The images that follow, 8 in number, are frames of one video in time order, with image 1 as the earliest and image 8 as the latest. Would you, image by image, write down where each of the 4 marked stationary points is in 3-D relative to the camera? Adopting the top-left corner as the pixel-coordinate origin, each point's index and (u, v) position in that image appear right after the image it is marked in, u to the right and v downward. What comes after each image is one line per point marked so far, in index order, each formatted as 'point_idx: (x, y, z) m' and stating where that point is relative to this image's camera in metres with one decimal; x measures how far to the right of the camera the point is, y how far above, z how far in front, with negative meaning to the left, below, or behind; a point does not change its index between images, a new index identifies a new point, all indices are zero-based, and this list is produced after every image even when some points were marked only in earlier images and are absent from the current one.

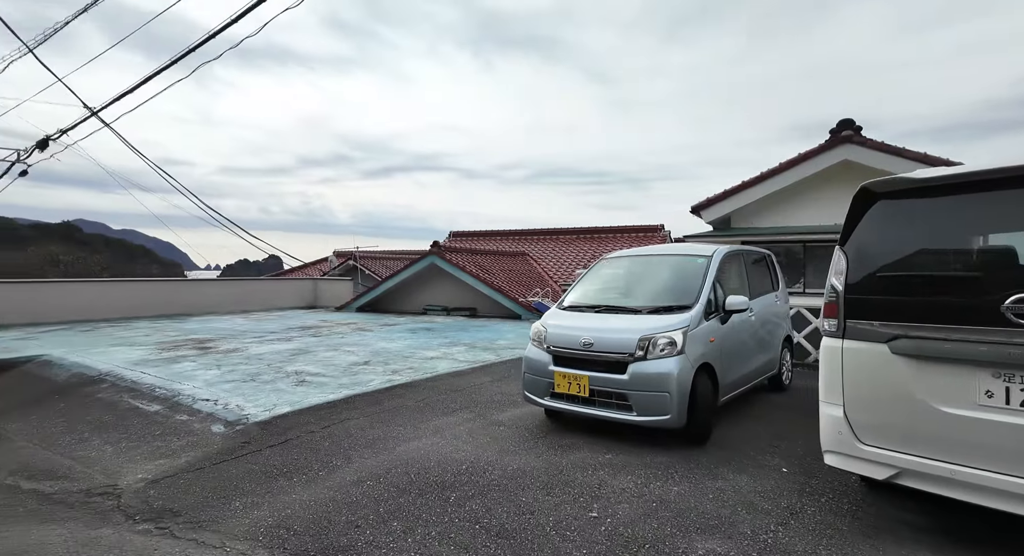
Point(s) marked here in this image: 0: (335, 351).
0: (-2.4, -1.0, +7.0) m
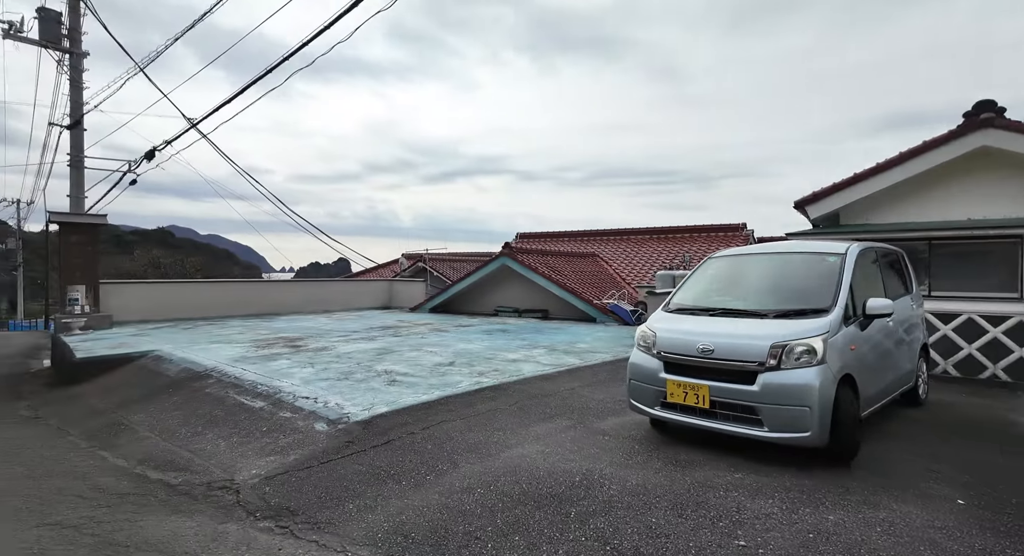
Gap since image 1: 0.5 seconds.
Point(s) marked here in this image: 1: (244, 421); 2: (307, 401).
0: (-1.3, -1.0, +7.0) m
1: (-2.3, -1.2, +4.3) m
2: (-1.8, -1.1, +4.6) m
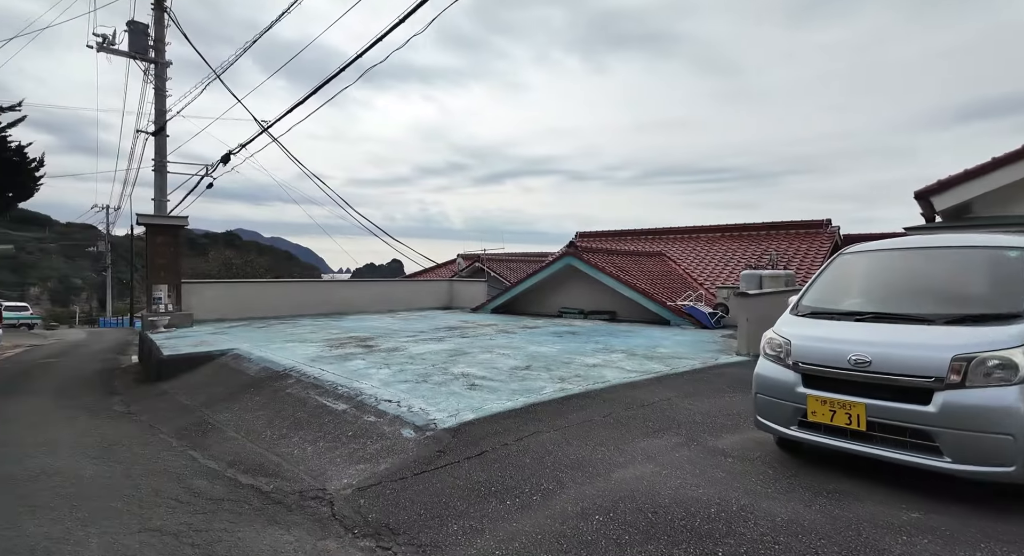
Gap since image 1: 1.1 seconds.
0: (-0.3, -1.0, +6.8) m
1: (-1.5, -1.2, +4.2) m
2: (-1.1, -1.1, +4.4) m
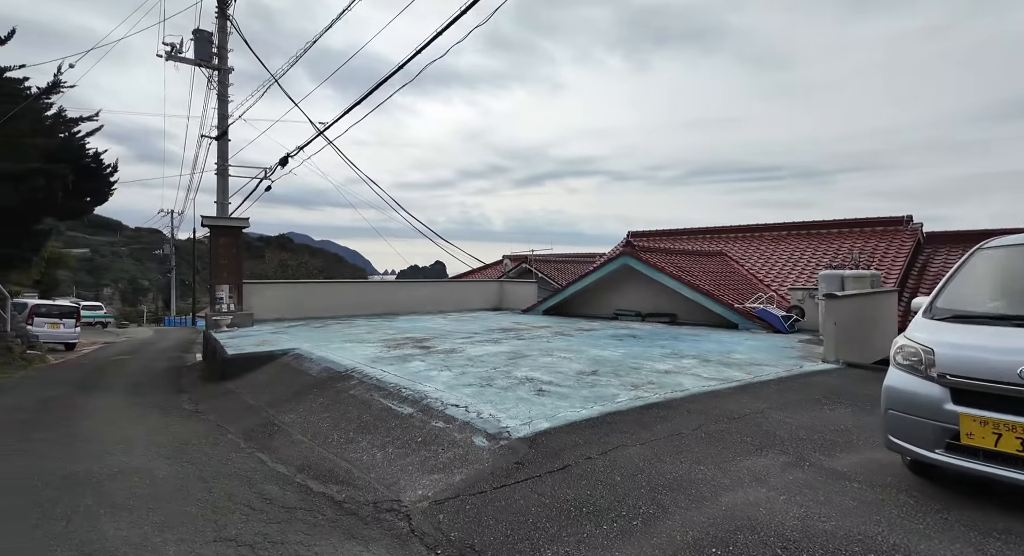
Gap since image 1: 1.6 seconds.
0: (+0.5, -1.0, +6.6) m
1: (-0.9, -1.2, +4.1) m
2: (-0.5, -1.1, +4.2) m
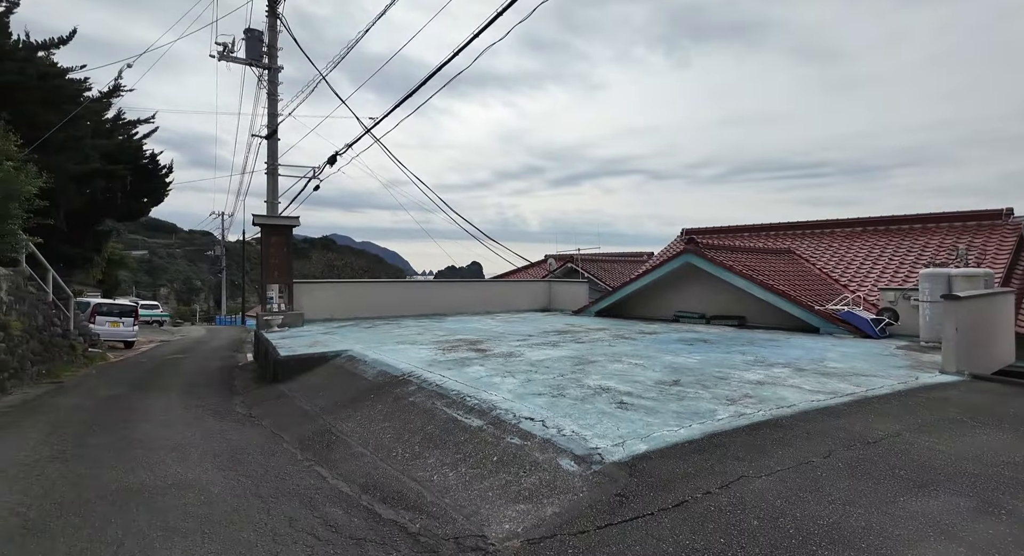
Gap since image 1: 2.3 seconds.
0: (+1.3, -1.0, +6.0) m
1: (-0.3, -1.2, +3.6) m
2: (+0.1, -1.1, +3.8) m
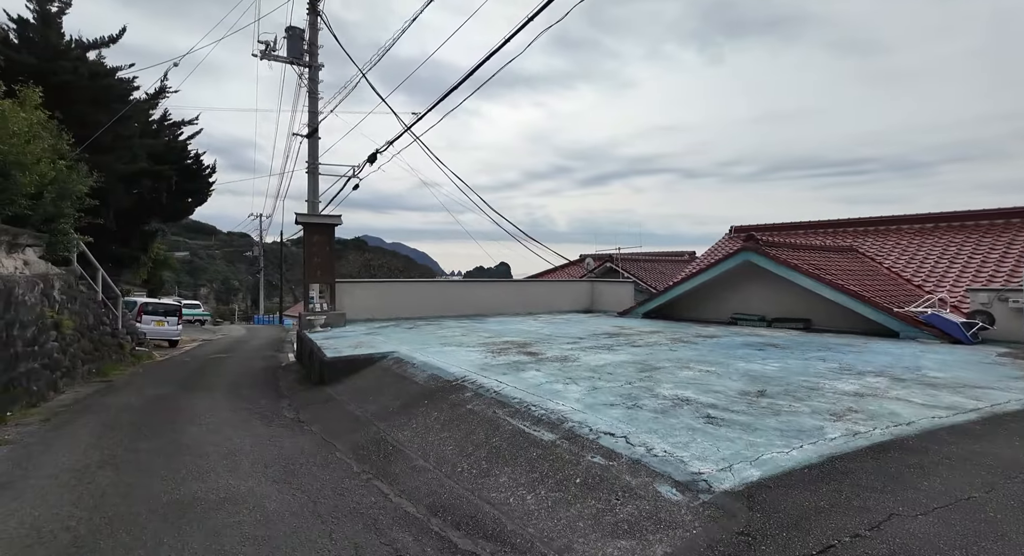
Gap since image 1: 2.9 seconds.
0: (+1.9, -1.0, +5.6) m
1: (+0.2, -1.2, +3.3) m
2: (+0.7, -1.1, +3.4) m
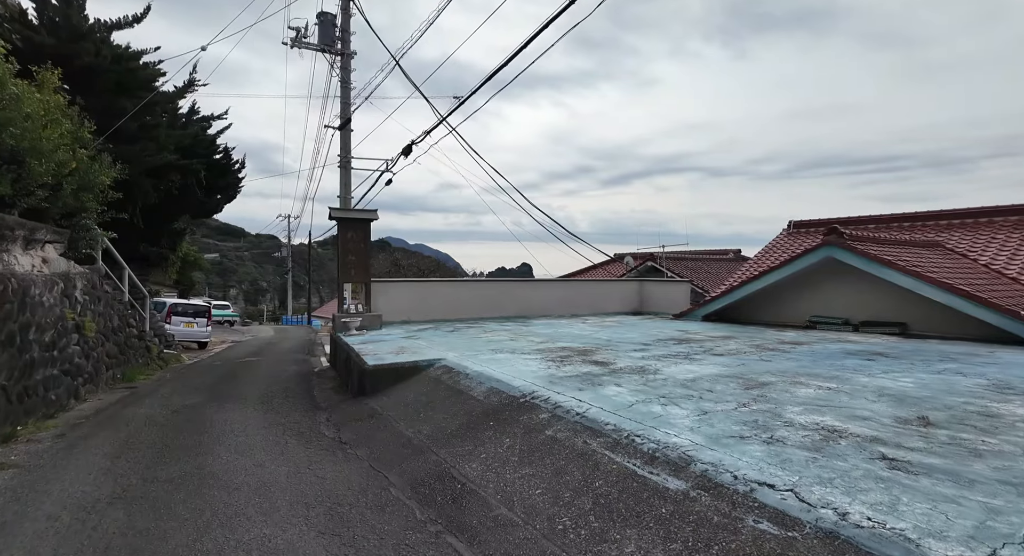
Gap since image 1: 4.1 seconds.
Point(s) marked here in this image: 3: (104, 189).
0: (+2.6, -1.0, +4.6) m
1: (+0.8, -1.2, +2.4) m
2: (+1.3, -1.0, +2.5) m
3: (-6.1, +1.3, +7.7) m
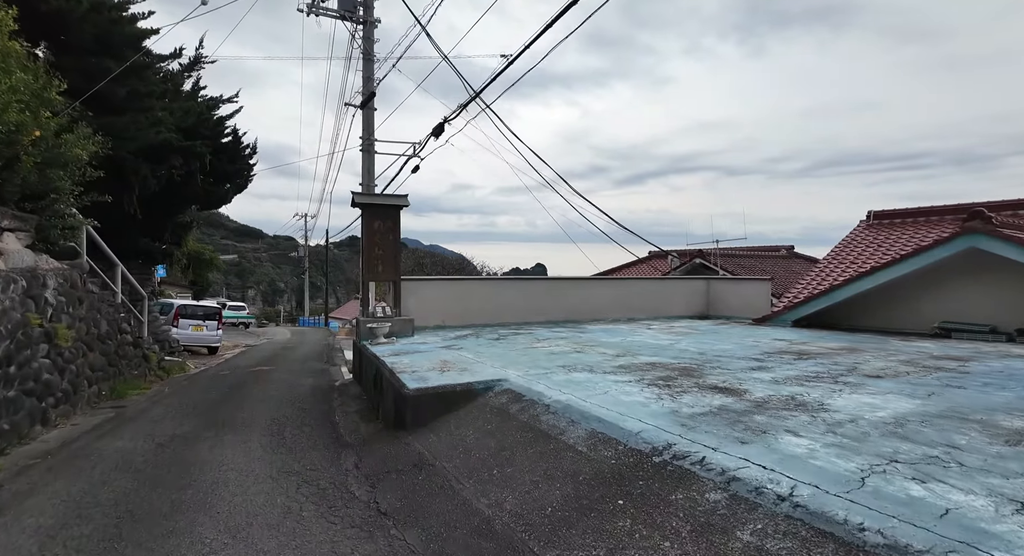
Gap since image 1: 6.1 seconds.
0: (+3.4, -0.9, +3.0) m
1: (+1.5, -1.1, +0.8) m
2: (+2.0, -1.0, +0.9) m
3: (-5.3, +1.4, +6.3) m
